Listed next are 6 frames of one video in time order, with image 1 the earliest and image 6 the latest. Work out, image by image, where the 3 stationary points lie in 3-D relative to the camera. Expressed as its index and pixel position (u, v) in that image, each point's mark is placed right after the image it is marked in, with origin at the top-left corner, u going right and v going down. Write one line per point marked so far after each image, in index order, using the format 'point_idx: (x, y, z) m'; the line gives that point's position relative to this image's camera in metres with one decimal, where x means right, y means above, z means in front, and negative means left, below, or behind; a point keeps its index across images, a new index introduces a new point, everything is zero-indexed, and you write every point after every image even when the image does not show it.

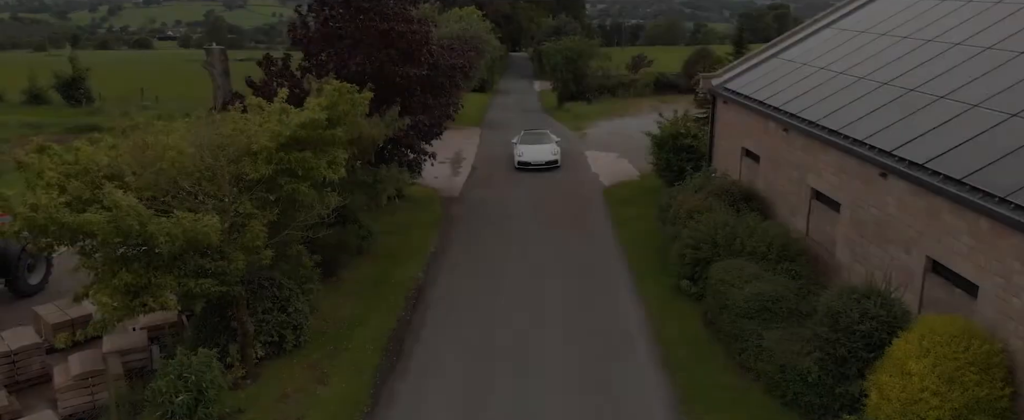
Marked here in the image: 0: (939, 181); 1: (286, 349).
0: (+5.7, +0.4, +10.7) m
1: (-3.6, -2.2, +12.6) m
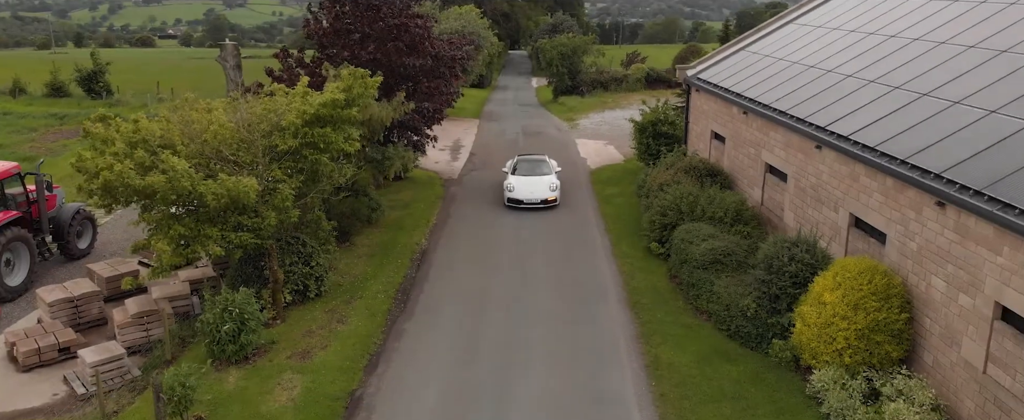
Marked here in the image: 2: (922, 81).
0: (+5.6, +1.0, +12.7) m
1: (-3.7, -1.6, +14.7) m
2: (+7.2, +2.2, +13.6) m
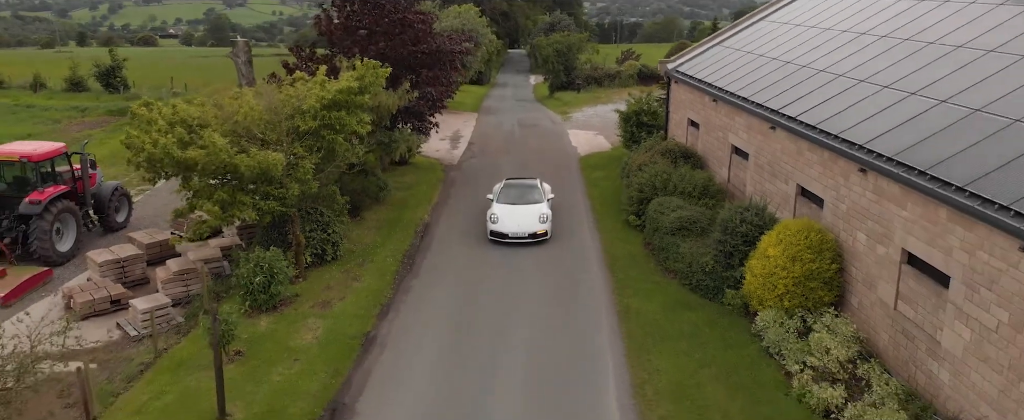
0: (+5.4, +1.5, +14.6) m
1: (-3.9, -1.0, +16.6) m
2: (+7.0, +2.8, +15.6) m
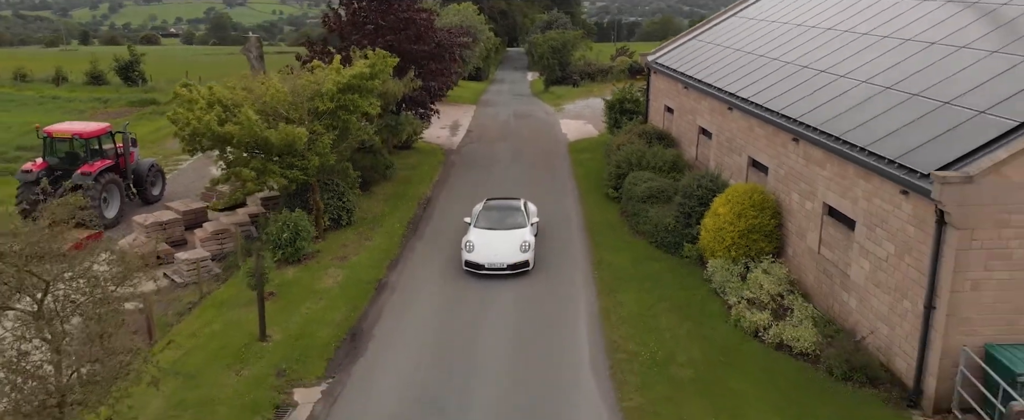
0: (+5.2, +2.2, +17.0) m
1: (-4.1, -0.3, +19.0) m
2: (+6.8, +3.5, +18.0) m
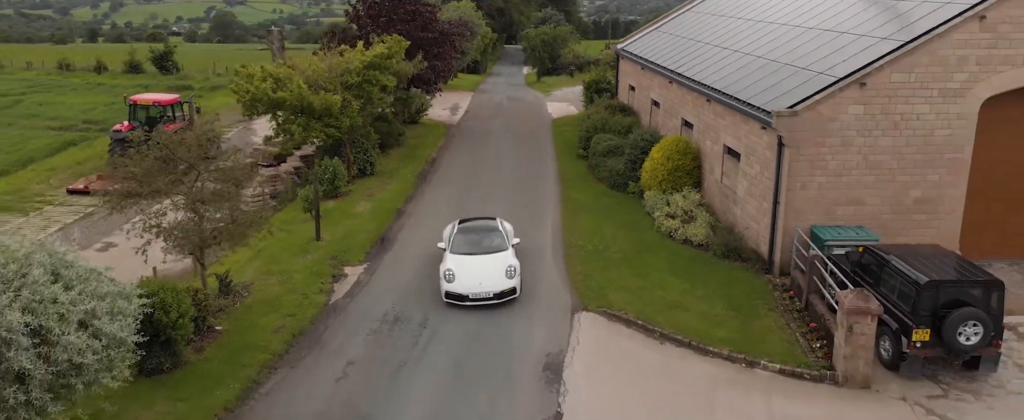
0: (+4.9, +3.7, +22.1) m
1: (-4.5, +1.1, +24.1) m
2: (+6.4, +4.9, +23.0) m
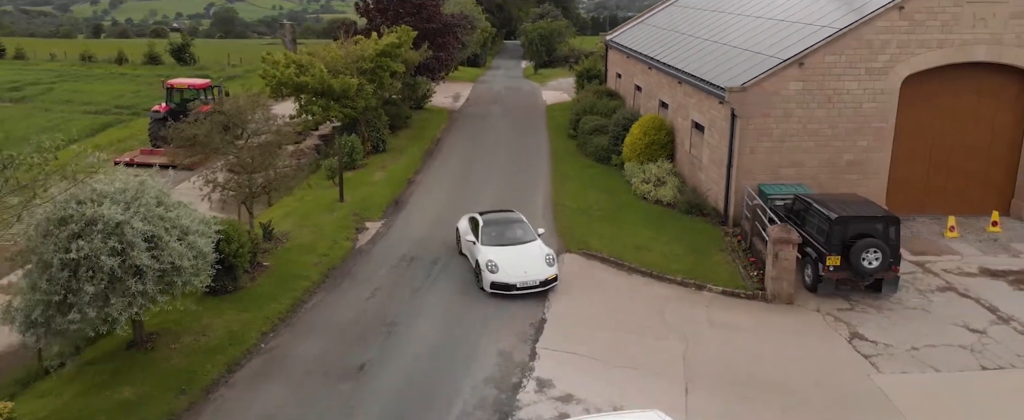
0: (+4.7, +4.6, +25.0) m
1: (-4.6, +2.1, +27.0) m
2: (+6.3, +5.9, +25.9) m
